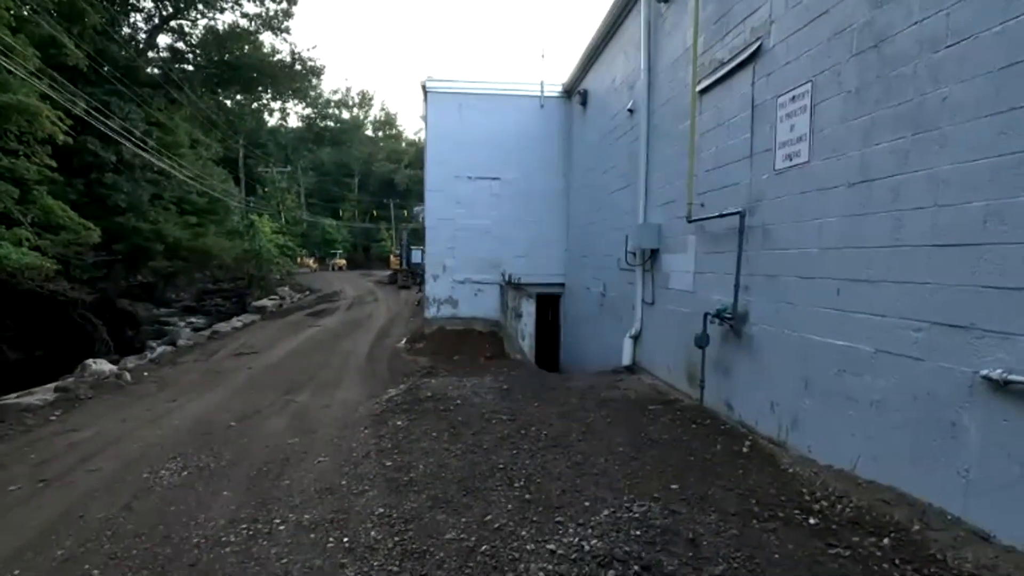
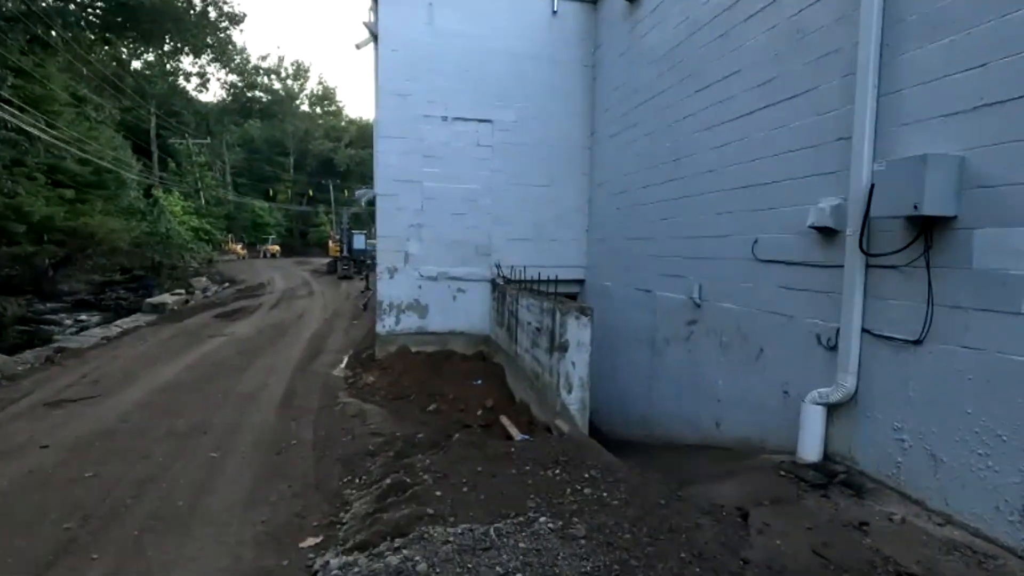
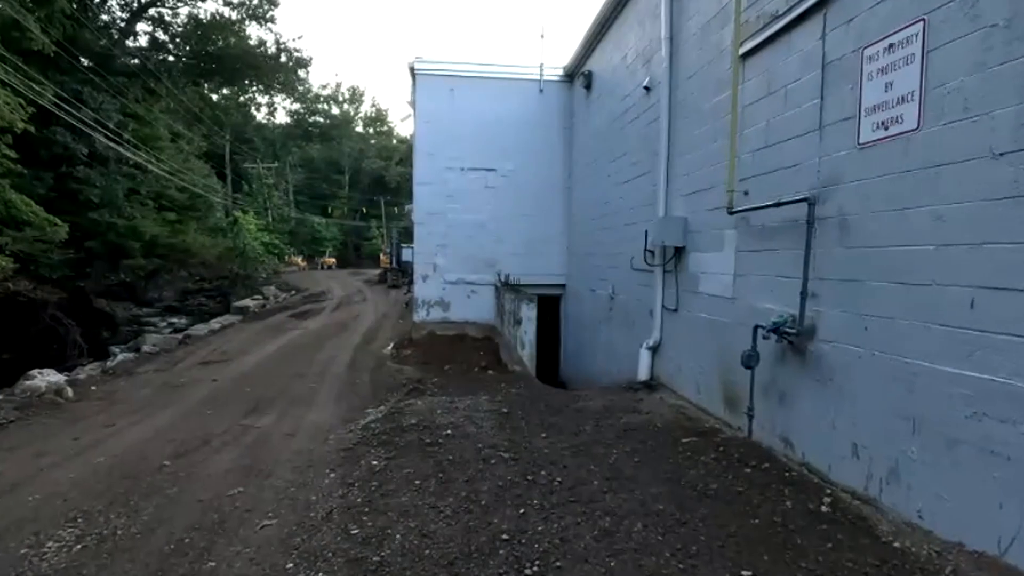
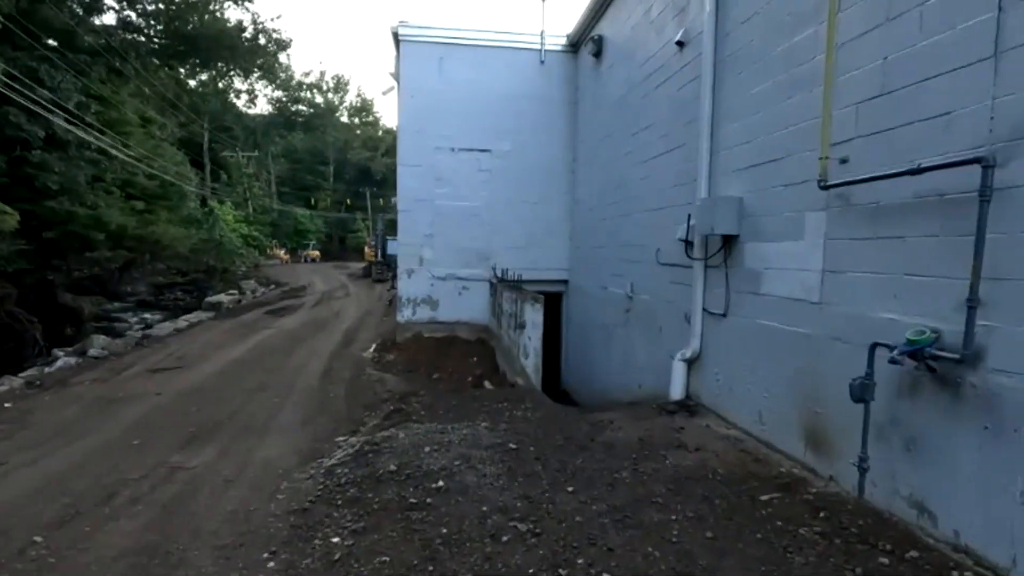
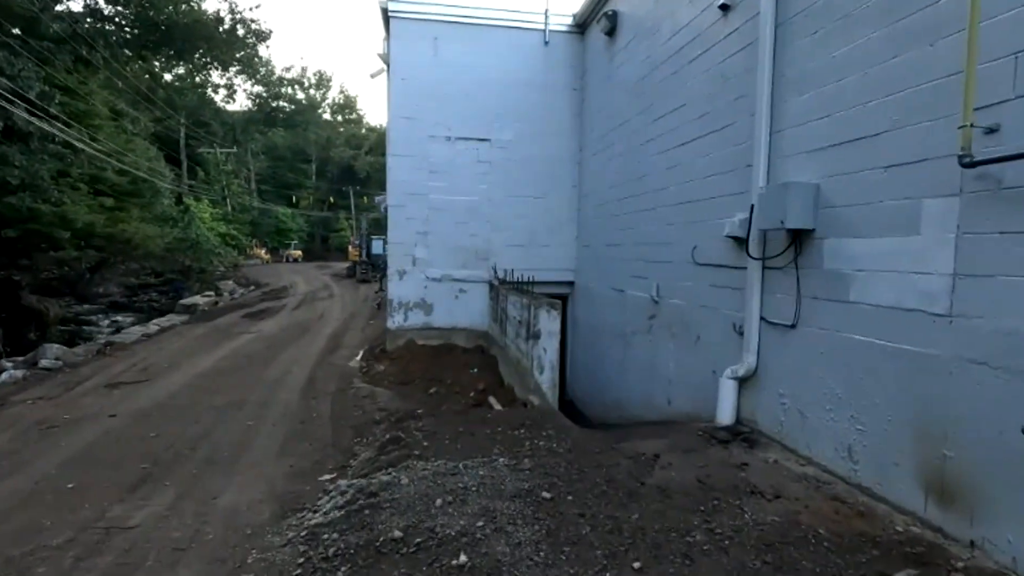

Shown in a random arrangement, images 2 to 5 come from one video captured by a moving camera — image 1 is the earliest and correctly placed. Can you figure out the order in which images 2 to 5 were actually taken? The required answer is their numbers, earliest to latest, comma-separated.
3, 4, 5, 2
